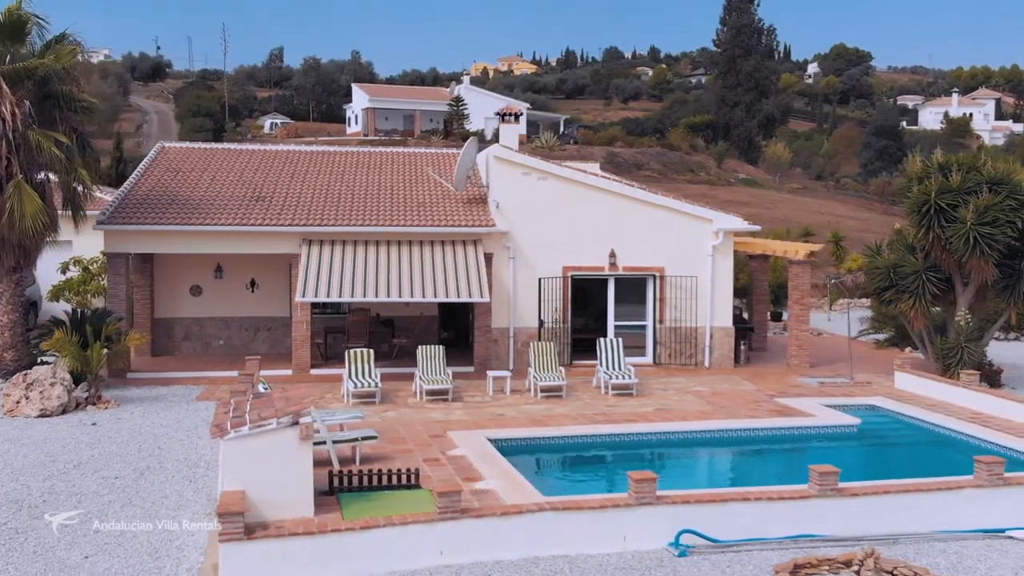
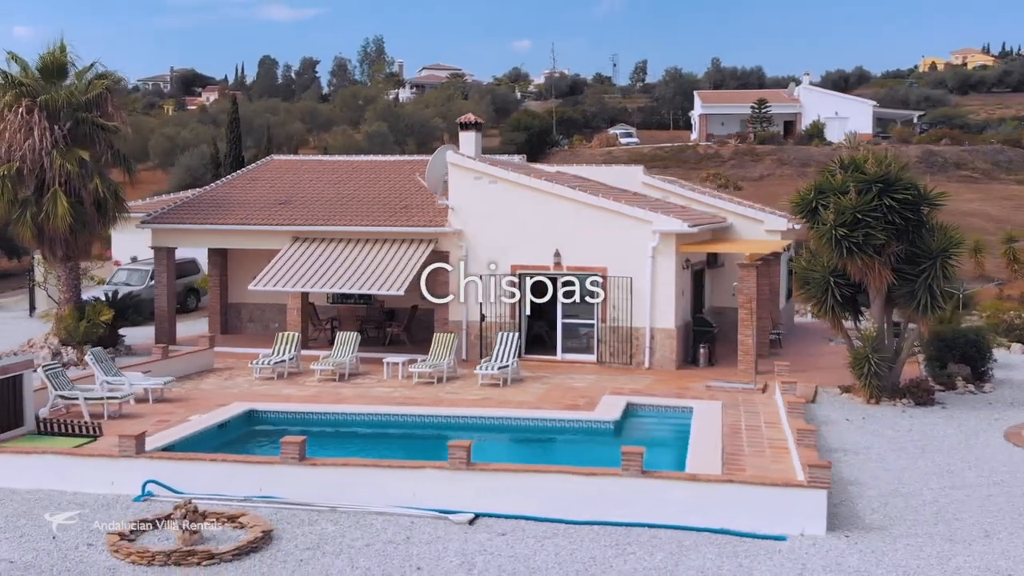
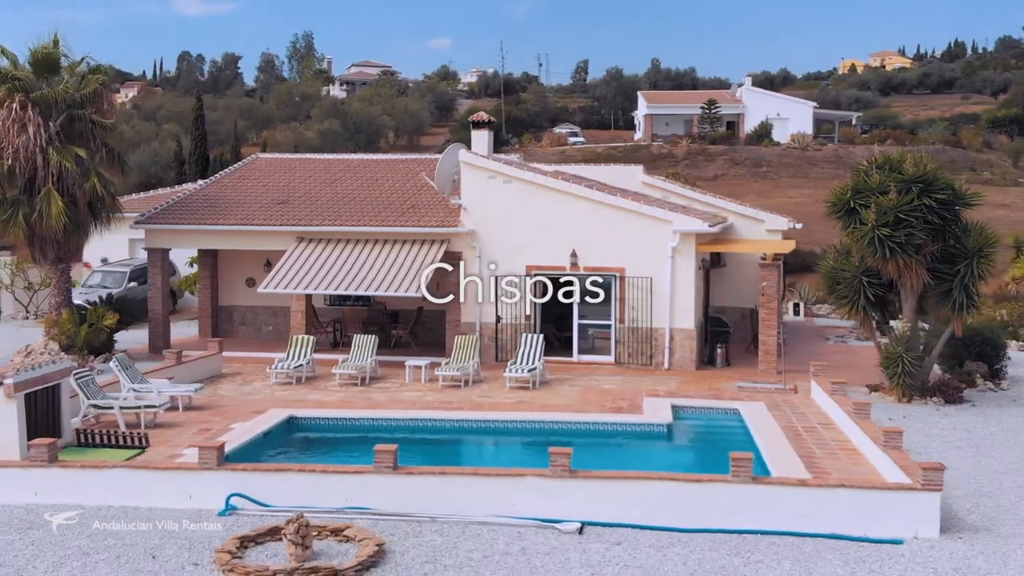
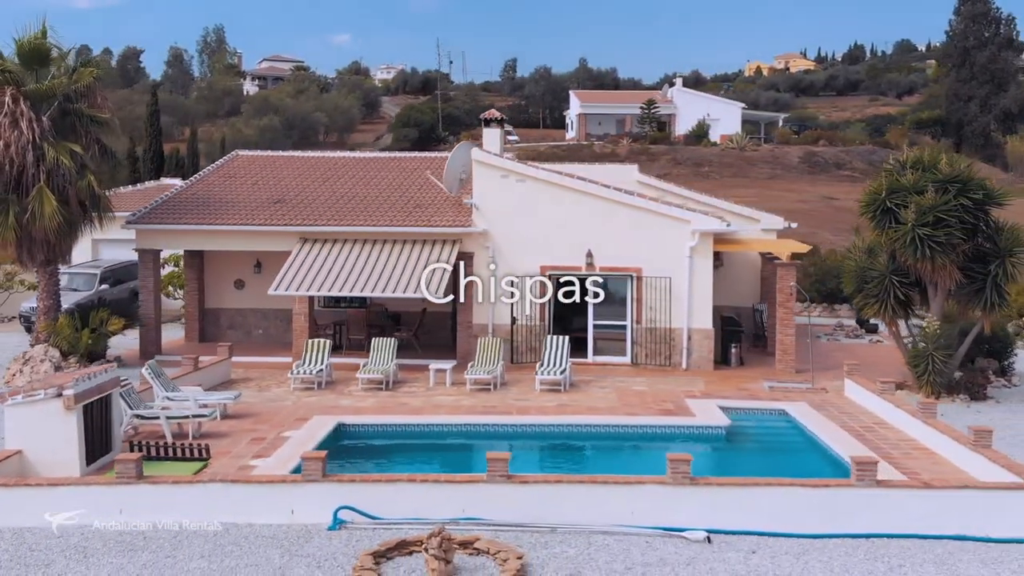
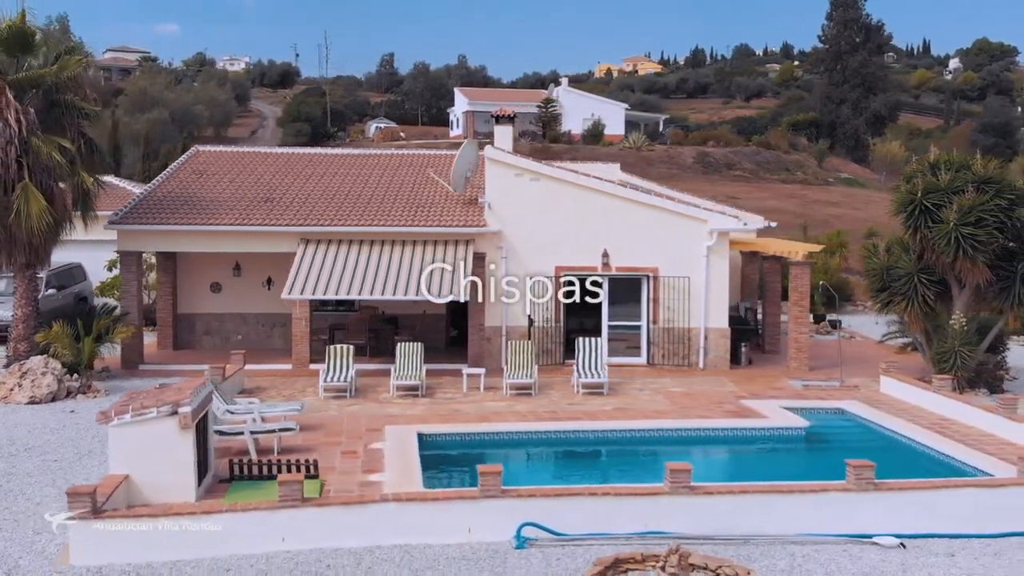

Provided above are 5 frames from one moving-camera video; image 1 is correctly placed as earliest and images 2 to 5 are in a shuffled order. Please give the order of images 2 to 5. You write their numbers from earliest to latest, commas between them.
5, 4, 3, 2
